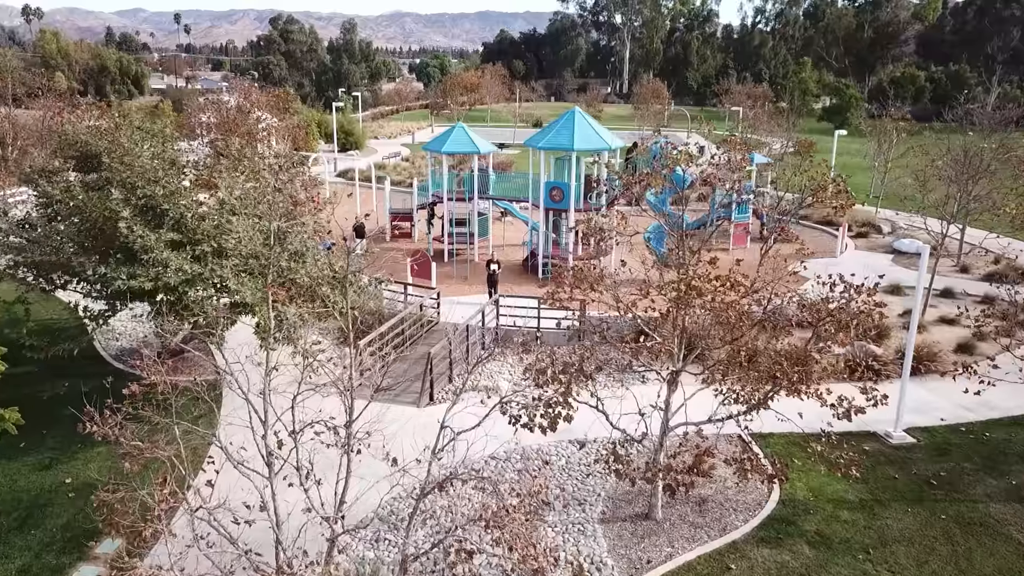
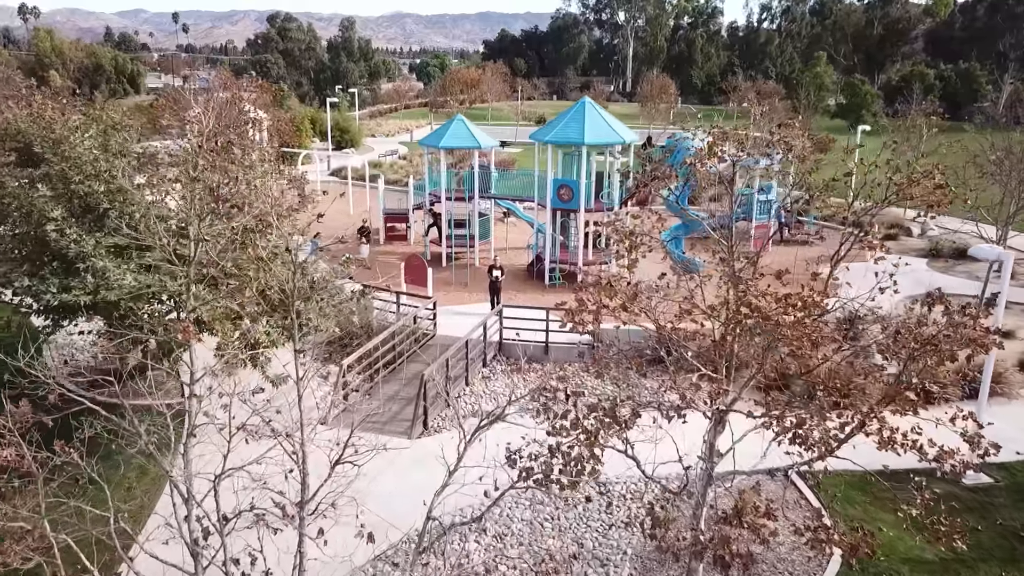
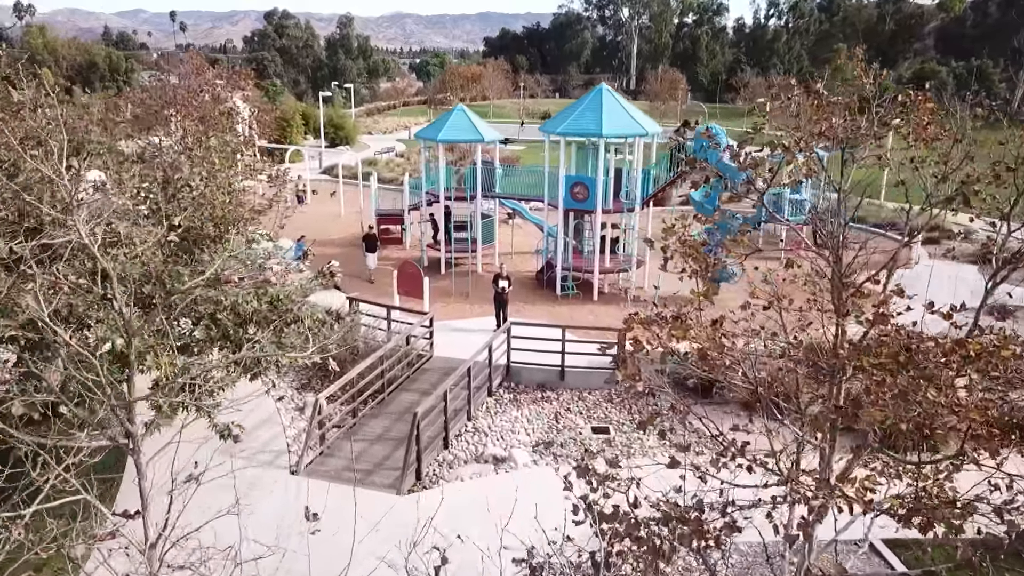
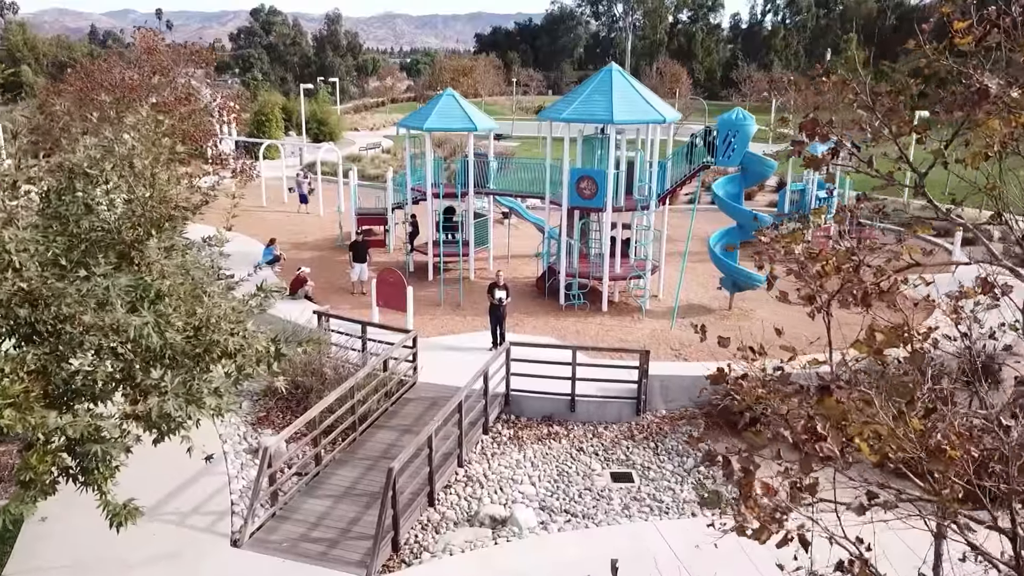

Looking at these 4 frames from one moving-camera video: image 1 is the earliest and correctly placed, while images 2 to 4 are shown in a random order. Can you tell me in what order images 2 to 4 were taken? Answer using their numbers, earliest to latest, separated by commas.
2, 3, 4
